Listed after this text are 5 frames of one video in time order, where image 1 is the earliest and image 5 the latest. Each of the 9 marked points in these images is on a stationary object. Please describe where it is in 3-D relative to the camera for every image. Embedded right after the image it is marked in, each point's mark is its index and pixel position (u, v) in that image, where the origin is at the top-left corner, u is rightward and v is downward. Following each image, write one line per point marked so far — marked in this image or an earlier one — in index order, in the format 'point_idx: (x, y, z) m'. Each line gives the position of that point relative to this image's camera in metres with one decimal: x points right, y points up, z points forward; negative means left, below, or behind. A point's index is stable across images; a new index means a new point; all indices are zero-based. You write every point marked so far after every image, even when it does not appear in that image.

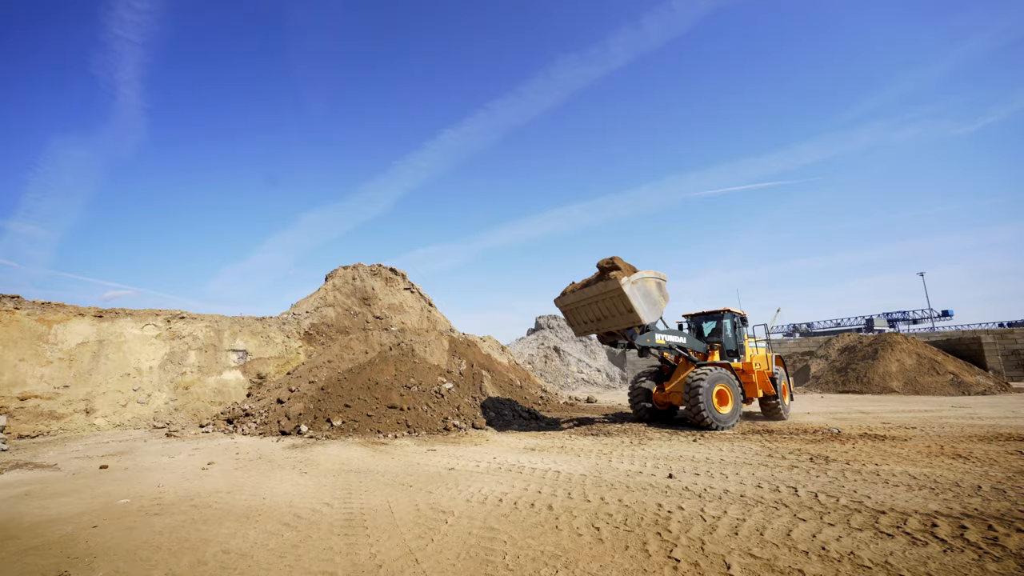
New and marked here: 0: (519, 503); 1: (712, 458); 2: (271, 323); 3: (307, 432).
0: (+0.1, -2.0, +4.4) m
1: (+2.8, -2.4, +6.8) m
2: (-7.8, -1.2, +15.7) m
3: (-4.1, -2.9, +9.7) m
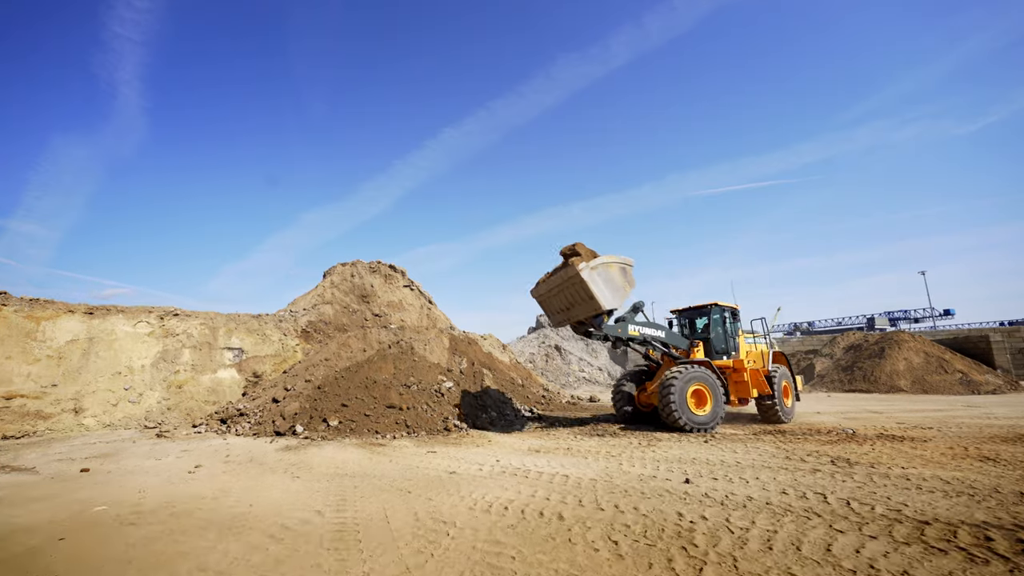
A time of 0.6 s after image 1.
0: (+0.1, -1.9, +4.1) m
1: (+2.9, -2.3, +6.5) m
2: (-7.8, -1.0, +15.3) m
3: (-4.1, -2.8, +9.3) m
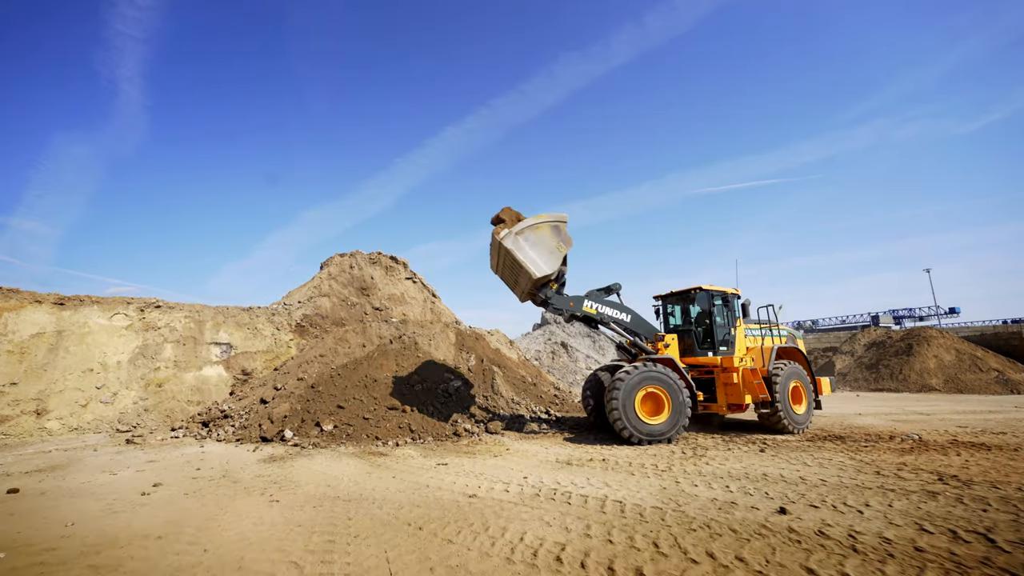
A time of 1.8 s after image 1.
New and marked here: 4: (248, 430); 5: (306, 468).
0: (+0.5, -1.7, +2.9) m
1: (+3.2, -2.1, +5.3) m
2: (-7.4, -0.8, +14.1) m
3: (-3.7, -2.5, +8.1) m
4: (-4.8, -2.6, +8.7) m
5: (-2.6, -2.3, +6.0) m
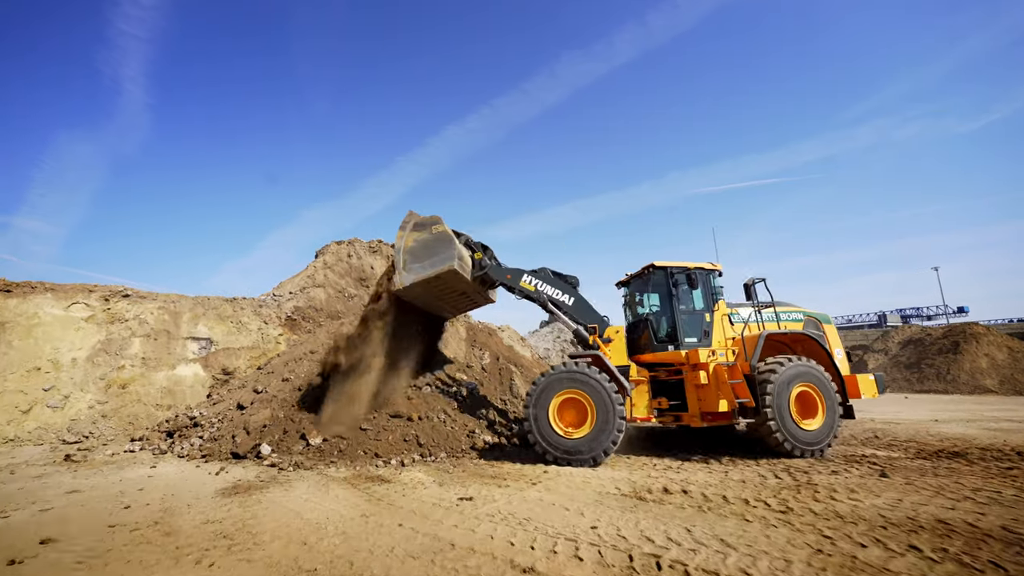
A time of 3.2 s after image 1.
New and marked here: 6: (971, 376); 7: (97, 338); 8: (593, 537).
0: (+0.9, -1.4, +1.2) m
1: (+3.7, -1.8, +3.6) m
2: (-6.9, -0.4, +12.4) m
3: (-3.2, -2.2, +6.4) m
4: (-4.3, -2.3, +7.0) m
5: (-2.1, -2.0, +4.3) m
6: (+18.0, -3.5, +18.9) m
7: (-8.8, -1.1, +10.1) m
8: (+0.6, -1.8, +3.6) m
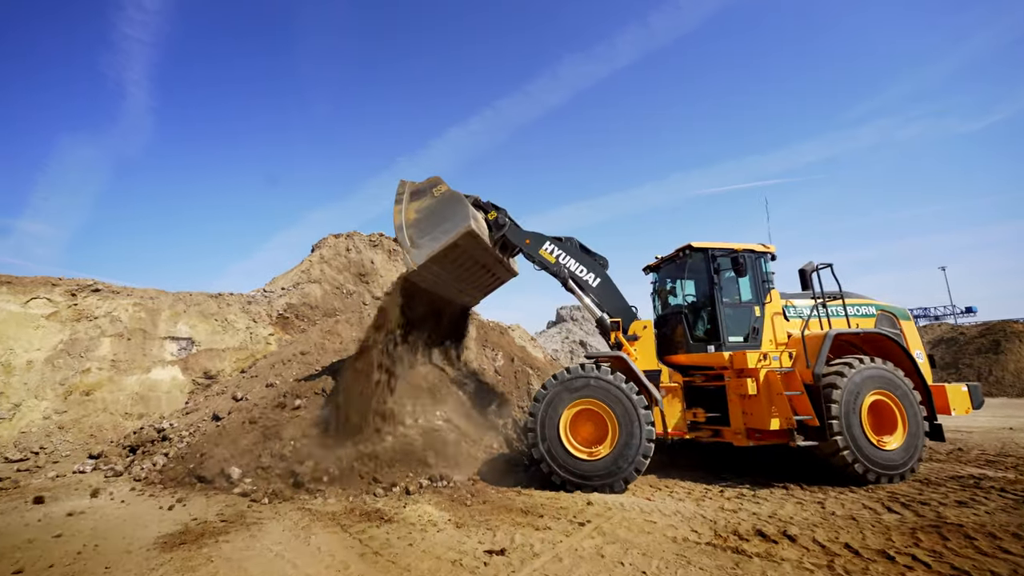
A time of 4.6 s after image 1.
0: (+1.3, -1.2, -0.1) m
1: (+4.1, -1.6, +2.3) m
2: (-6.6, -0.3, +11.2) m
3: (-2.9, -2.1, +5.2) m
4: (-4.0, -2.1, +5.8) m
5: (-1.8, -1.8, +3.1) m
6: (+18.4, -3.3, +17.6) m
7: (-8.4, -0.9, +8.9) m
8: (+1.0, -1.6, +2.3) m
